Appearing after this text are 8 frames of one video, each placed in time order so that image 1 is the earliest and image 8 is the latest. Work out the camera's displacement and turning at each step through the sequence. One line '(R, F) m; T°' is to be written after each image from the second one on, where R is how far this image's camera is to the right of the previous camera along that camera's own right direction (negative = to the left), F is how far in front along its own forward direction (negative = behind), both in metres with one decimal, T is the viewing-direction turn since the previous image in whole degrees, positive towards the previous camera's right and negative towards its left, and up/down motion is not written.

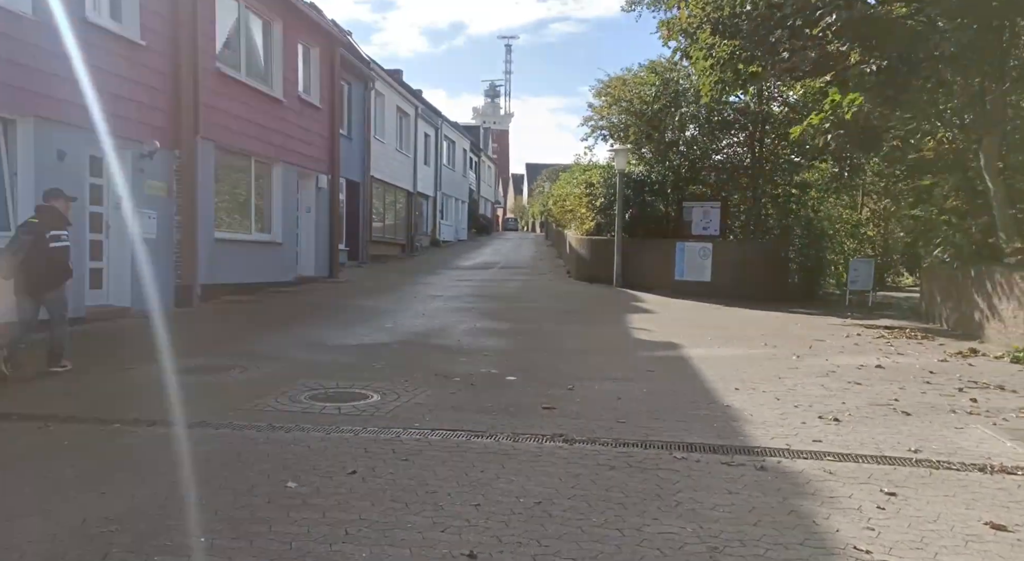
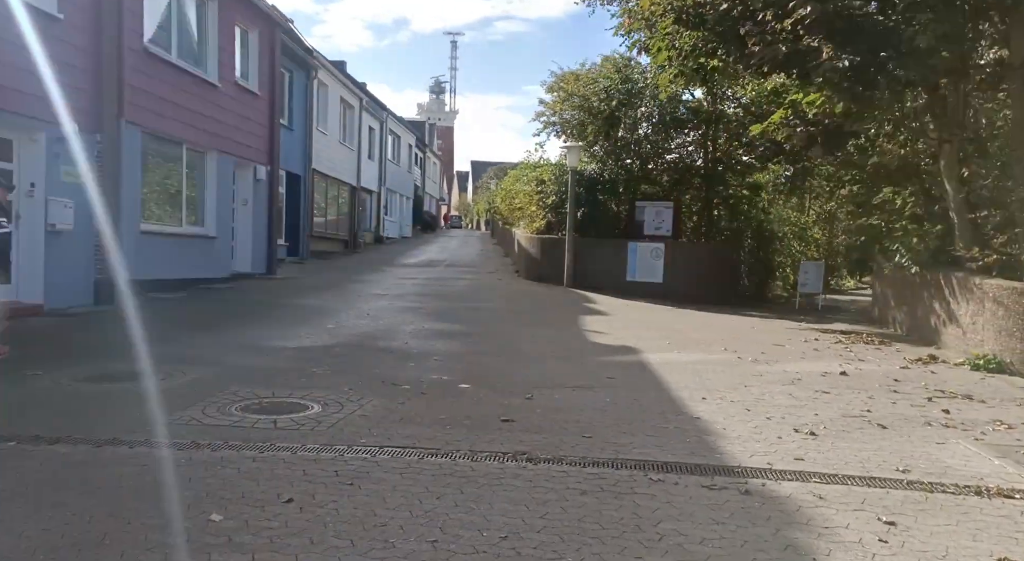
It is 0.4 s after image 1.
(-0.1, +0.5) m; +4°
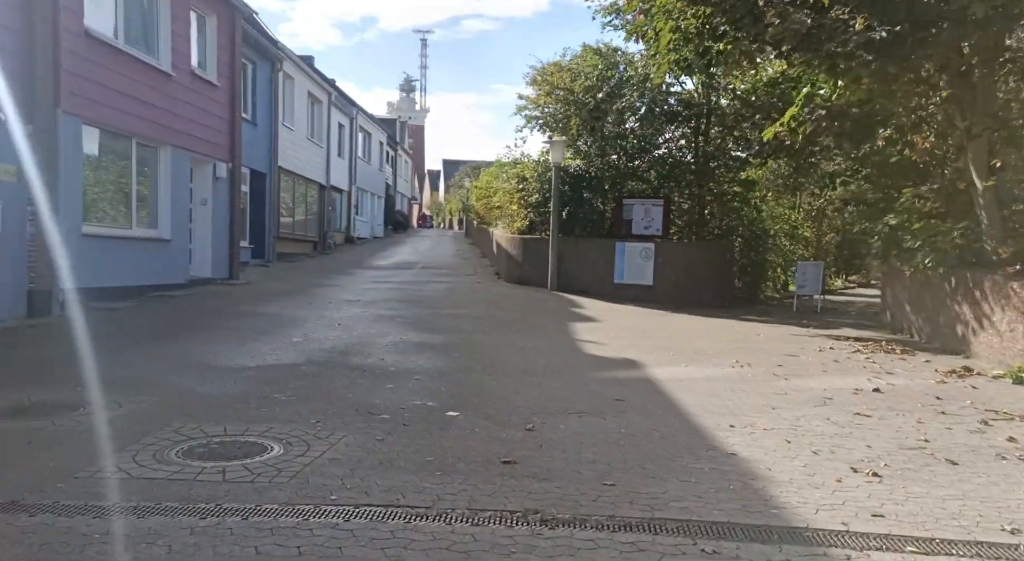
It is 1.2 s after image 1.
(-0.2, +1.0) m; +2°
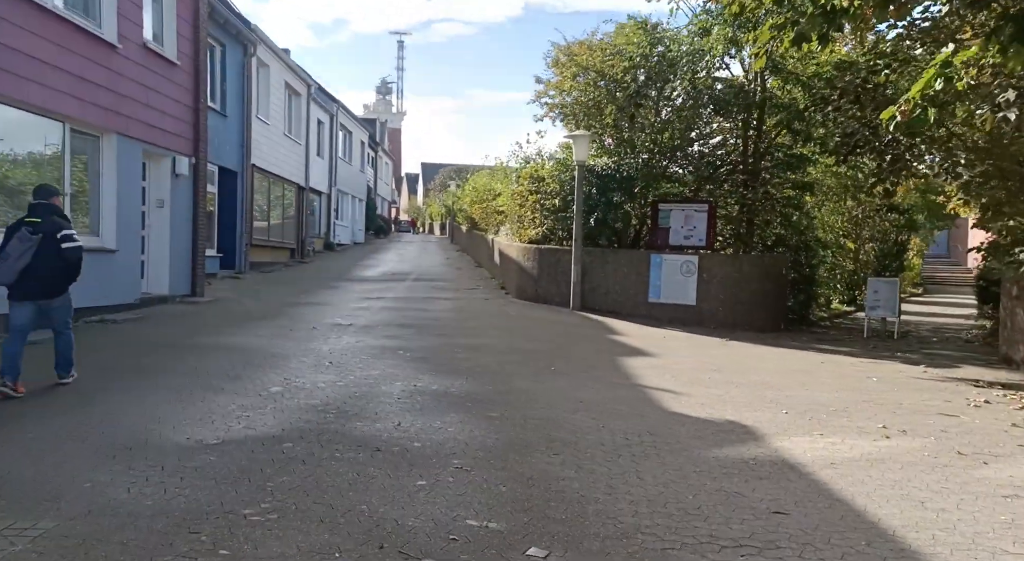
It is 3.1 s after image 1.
(-0.7, +2.4) m; +2°
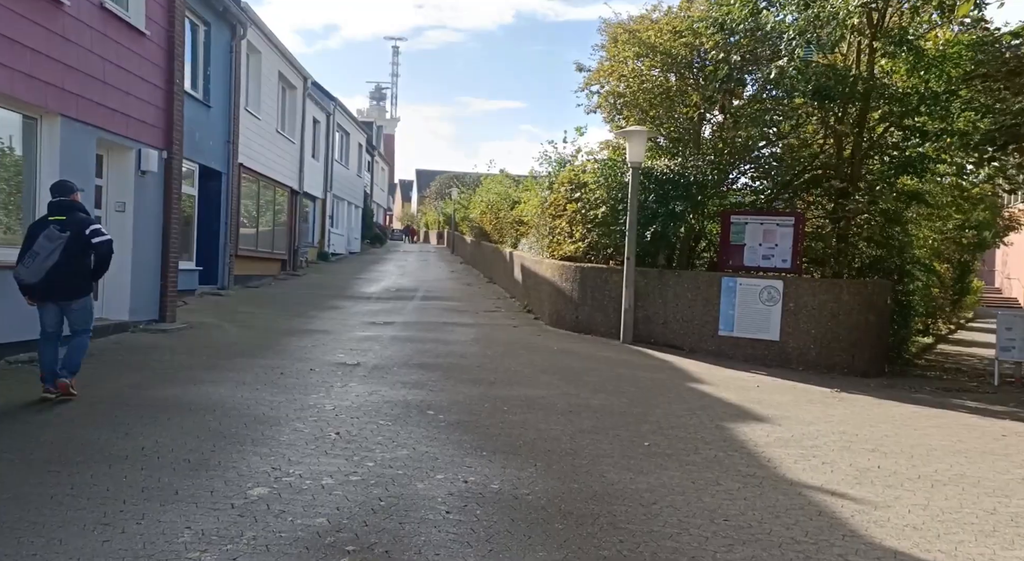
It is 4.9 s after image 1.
(-0.7, +2.5) m; +1°
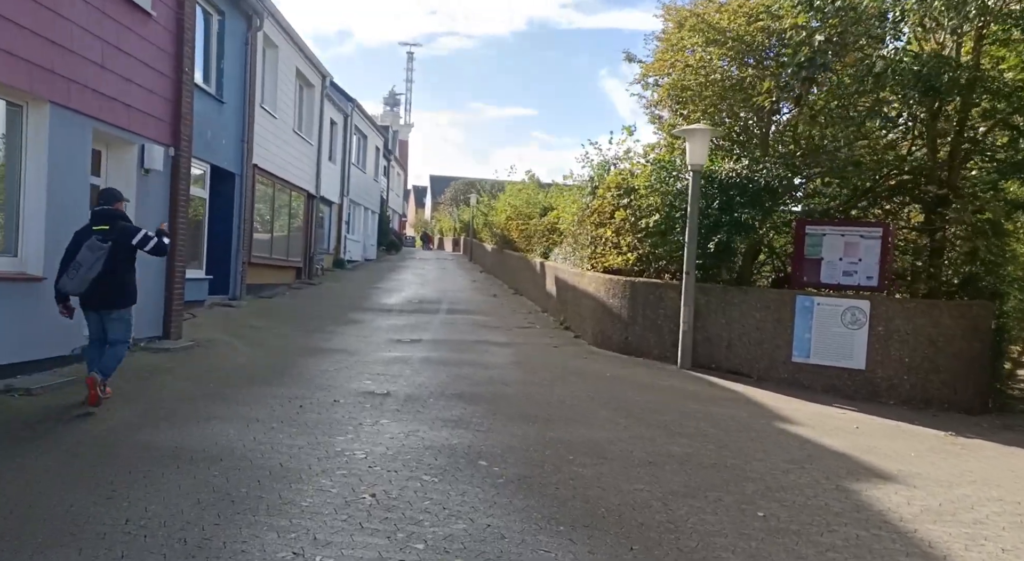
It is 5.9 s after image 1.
(-0.5, +1.3) m; -1°
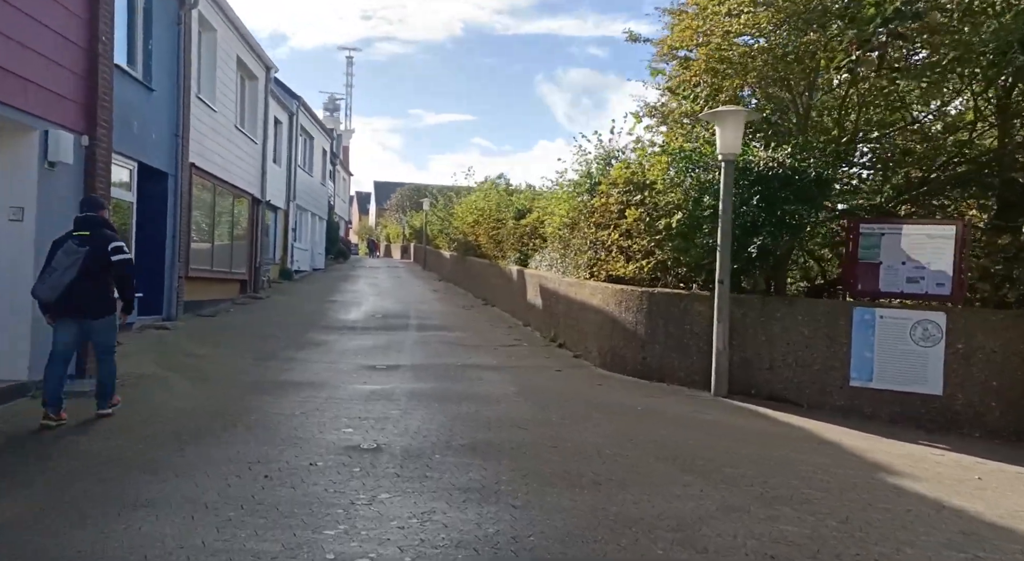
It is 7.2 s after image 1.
(-0.6, +1.8) m; +4°
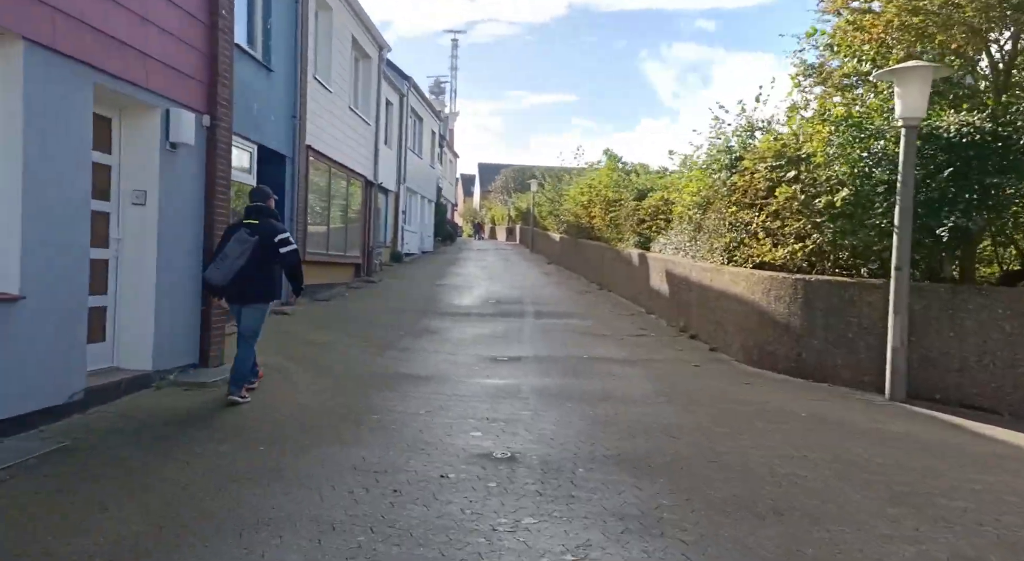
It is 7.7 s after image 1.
(-0.4, +0.8) m; -7°
